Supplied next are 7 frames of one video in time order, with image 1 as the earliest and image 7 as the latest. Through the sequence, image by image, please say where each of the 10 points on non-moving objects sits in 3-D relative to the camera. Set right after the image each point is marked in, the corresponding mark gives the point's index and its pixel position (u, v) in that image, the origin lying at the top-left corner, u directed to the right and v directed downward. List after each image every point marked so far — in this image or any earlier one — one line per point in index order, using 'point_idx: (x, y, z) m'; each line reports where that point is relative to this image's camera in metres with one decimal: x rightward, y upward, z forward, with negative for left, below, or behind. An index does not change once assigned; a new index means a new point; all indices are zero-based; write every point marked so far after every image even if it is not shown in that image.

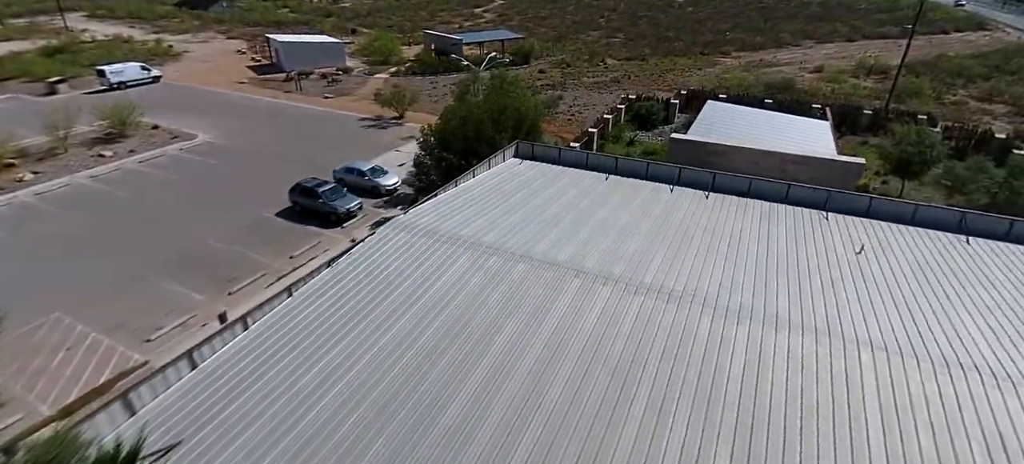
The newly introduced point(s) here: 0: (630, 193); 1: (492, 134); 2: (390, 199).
0: (+3.4, +1.1, +14.3) m
1: (-0.7, +3.3, +16.9) m
2: (-4.9, +1.3, +19.4) m
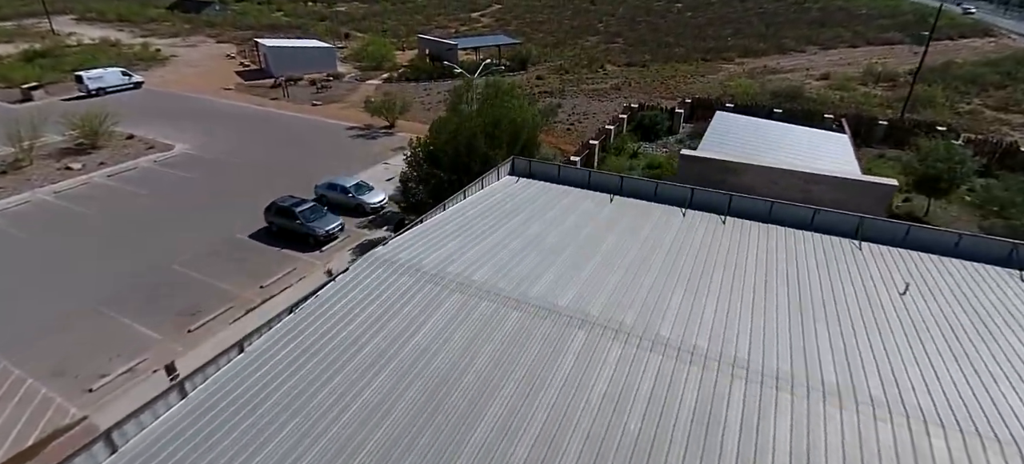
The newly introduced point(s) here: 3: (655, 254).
0: (+3.3, +0.4, +12.9) m
1: (-0.8, +2.5, +15.4) m
2: (-5.0, +0.5, +18.0) m
3: (+3.2, -0.5, +11.0) m
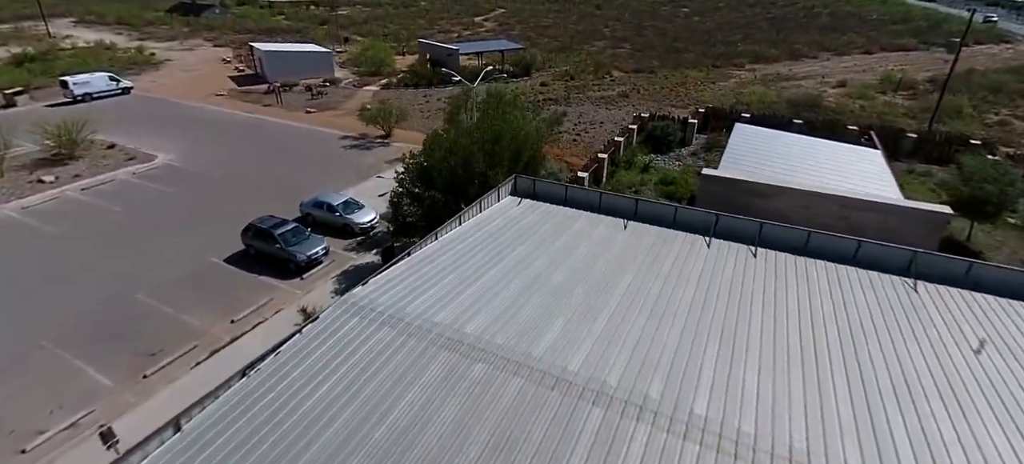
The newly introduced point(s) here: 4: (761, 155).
0: (+3.3, -0.4, +11.3) m
1: (-0.8, +1.7, +13.9) m
2: (-5.0, -0.2, +16.4) m
3: (+3.3, -1.3, +9.4) m
4: (+8.2, +2.5, +16.0) m
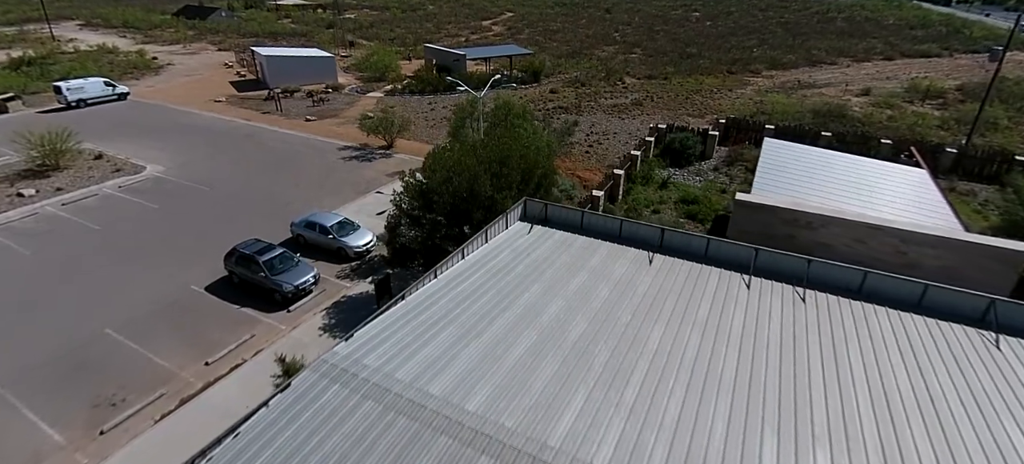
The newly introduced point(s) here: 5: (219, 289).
0: (+3.5, -1.2, +9.8) m
1: (-0.5, +0.9, +12.4) m
2: (-4.7, -1.0, +15.0) m
3: (+3.4, -2.0, +7.9) m
4: (+8.5, +1.7, +14.5) m
5: (-8.4, -1.7, +14.0) m
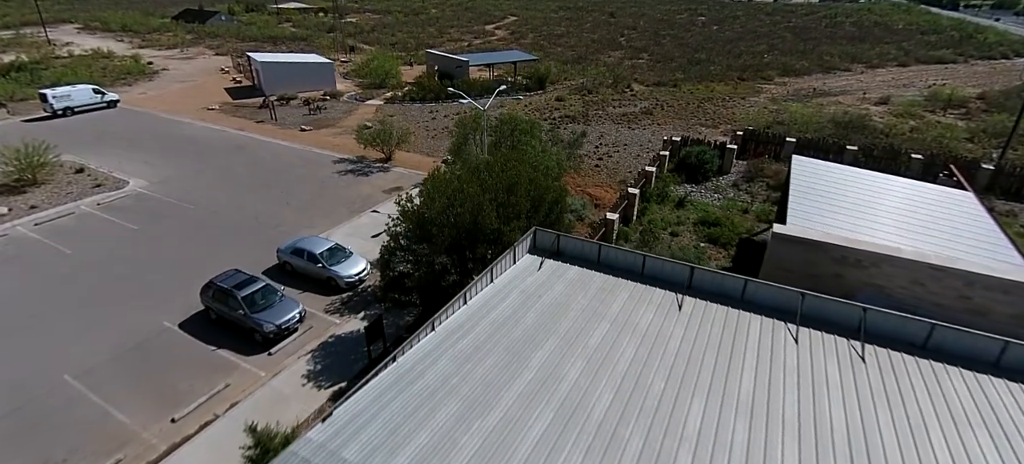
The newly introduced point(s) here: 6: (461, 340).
0: (+3.7, -2.0, +8.4) m
1: (-0.3, +0.1, +11.1) m
2: (-4.5, -1.8, +13.7) m
3: (+3.6, -2.8, +6.5) m
4: (+8.7, +0.8, +13.0) m
5: (-8.2, -2.5, +12.6) m
6: (-0.9, -1.8, +8.3) m
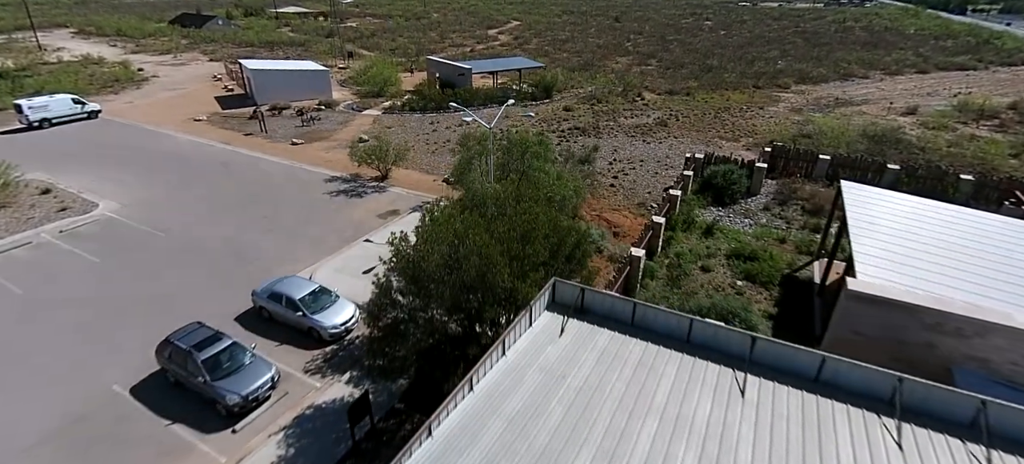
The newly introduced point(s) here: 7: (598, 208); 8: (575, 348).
0: (+4.0, -3.0, +6.4) m
1: (-0.1, -0.9, +9.1) m
2: (-4.2, -2.8, +11.7) m
3: (+3.9, -3.8, +4.5) m
4: (+9.0, -0.2, +11.1) m
5: (-7.9, -3.5, +10.6) m
6: (-0.6, -2.8, +6.3) m
7: (+3.3, +1.0, +18.6) m
8: (+1.1, -2.0, +8.3) m
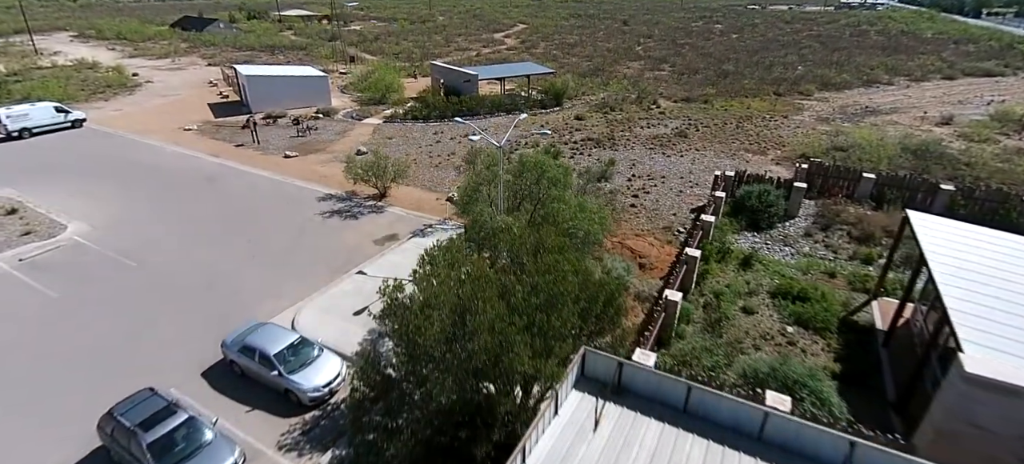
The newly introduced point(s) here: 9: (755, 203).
0: (+4.2, -3.9, +4.4) m
1: (+0.2, -1.8, +7.1) m
2: (-3.9, -3.7, +9.8) m
3: (+4.1, -4.7, +2.5) m
4: (+9.3, -1.2, +9.0) m
5: (-7.6, -4.4, +8.8) m
6: (-0.3, -3.7, +4.4) m
7: (+3.7, 0.0, +16.7) m
8: (+1.4, -2.9, +6.4) m
9: (+8.7, +1.1, +17.5) m
